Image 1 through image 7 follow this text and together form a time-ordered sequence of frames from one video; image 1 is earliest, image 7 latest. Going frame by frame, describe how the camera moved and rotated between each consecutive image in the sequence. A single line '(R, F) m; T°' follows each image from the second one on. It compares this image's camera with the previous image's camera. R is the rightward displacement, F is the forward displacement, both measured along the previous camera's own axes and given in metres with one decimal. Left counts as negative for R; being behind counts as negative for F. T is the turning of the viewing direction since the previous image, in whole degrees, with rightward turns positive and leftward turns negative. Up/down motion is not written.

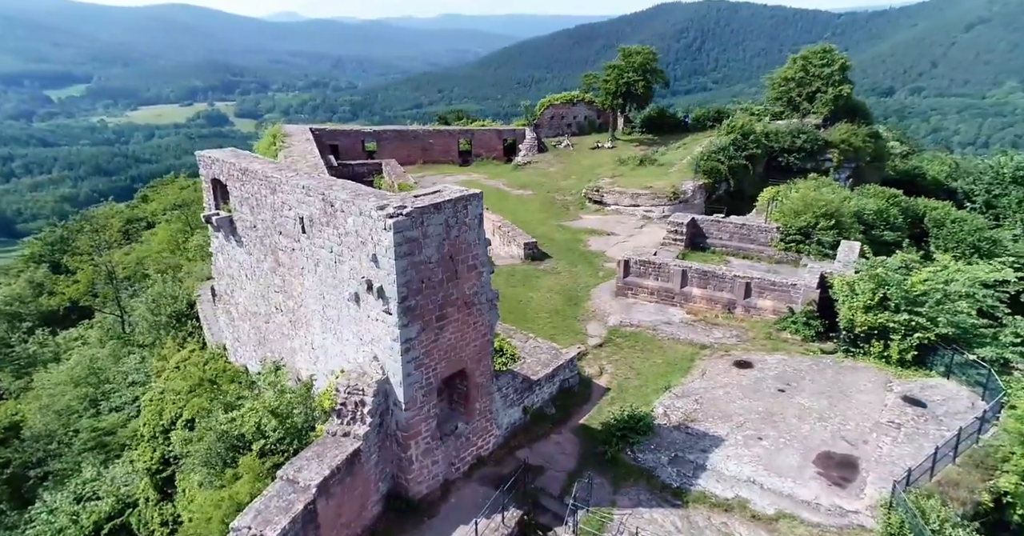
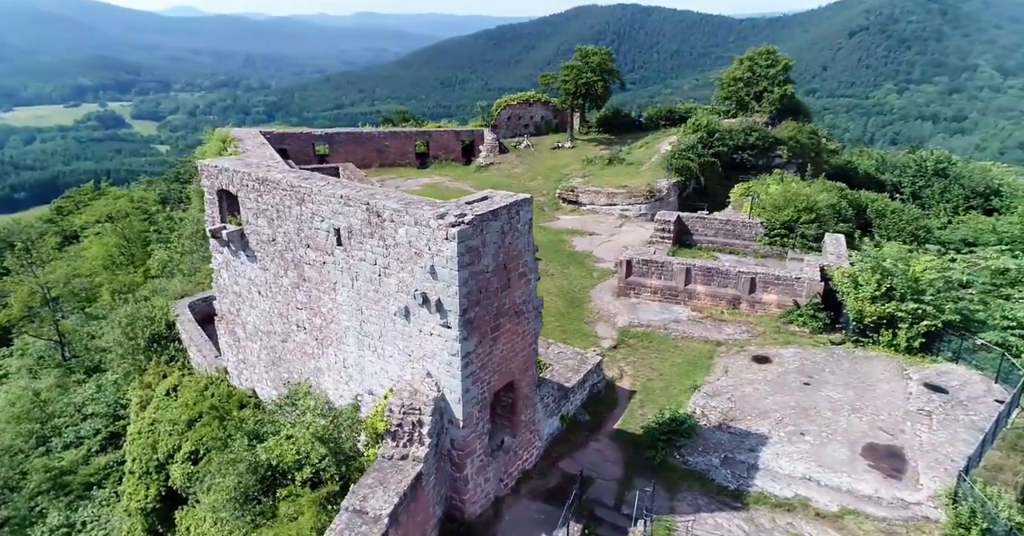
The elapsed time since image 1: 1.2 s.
(-1.1, +0.3) m; +5°
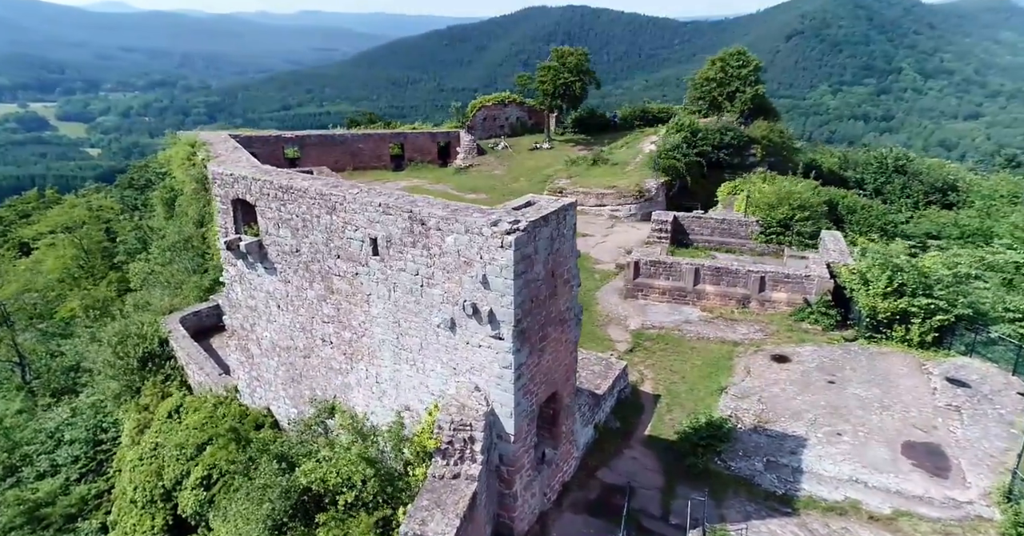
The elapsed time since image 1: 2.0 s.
(-0.8, +0.3) m; +3°
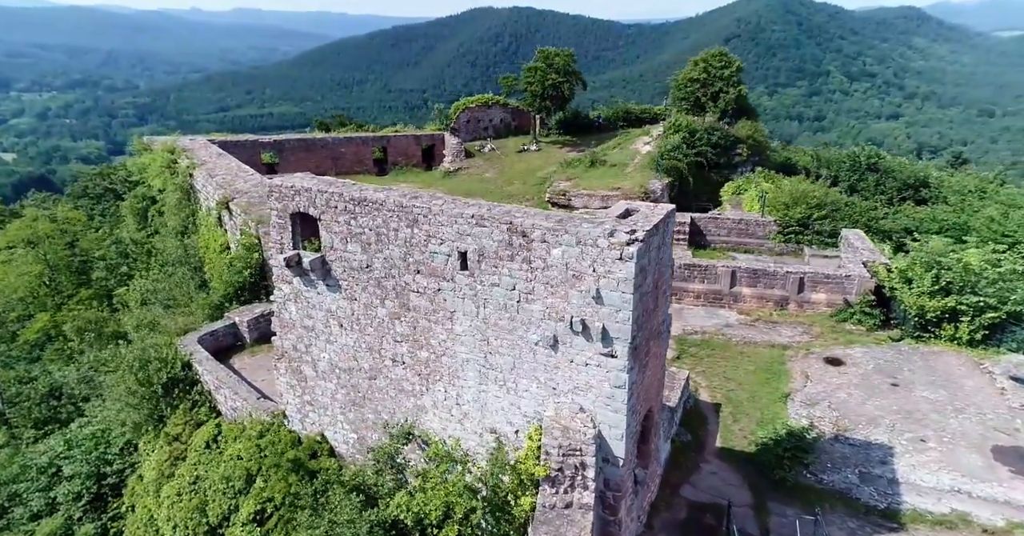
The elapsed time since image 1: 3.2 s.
(-1.2, +0.4) m; +3°
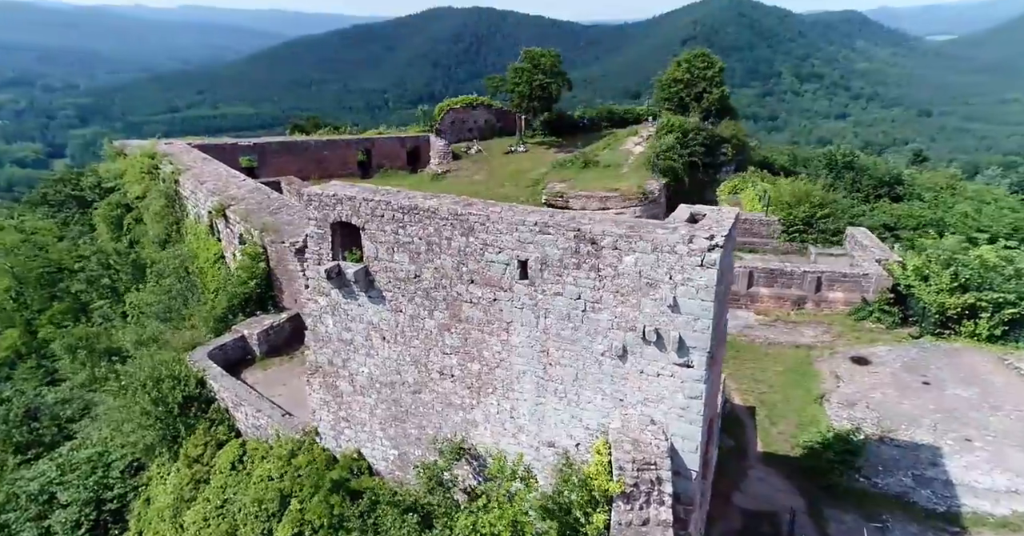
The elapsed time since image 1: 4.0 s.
(-0.8, +0.2) m; +2°
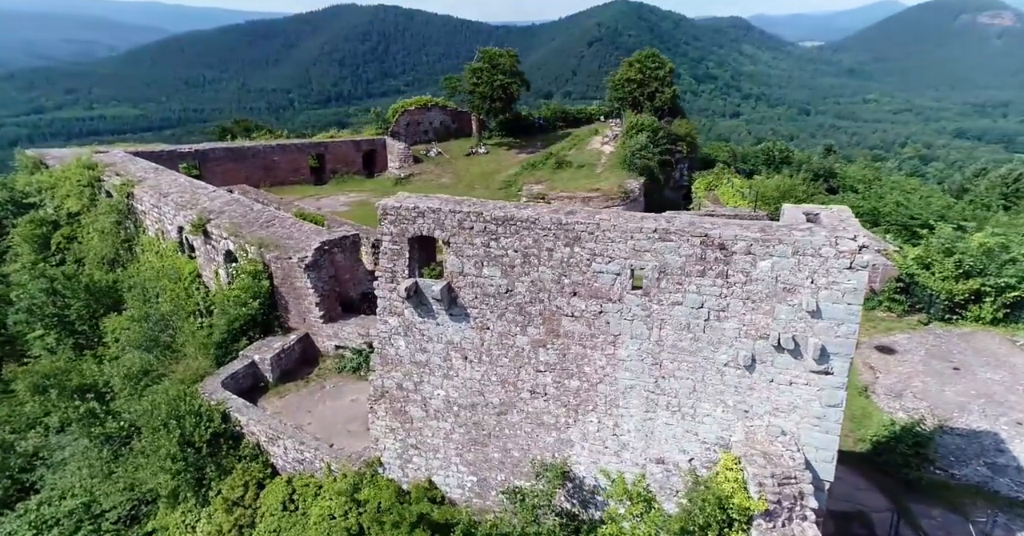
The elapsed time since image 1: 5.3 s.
(-1.5, +0.4) m; +6°
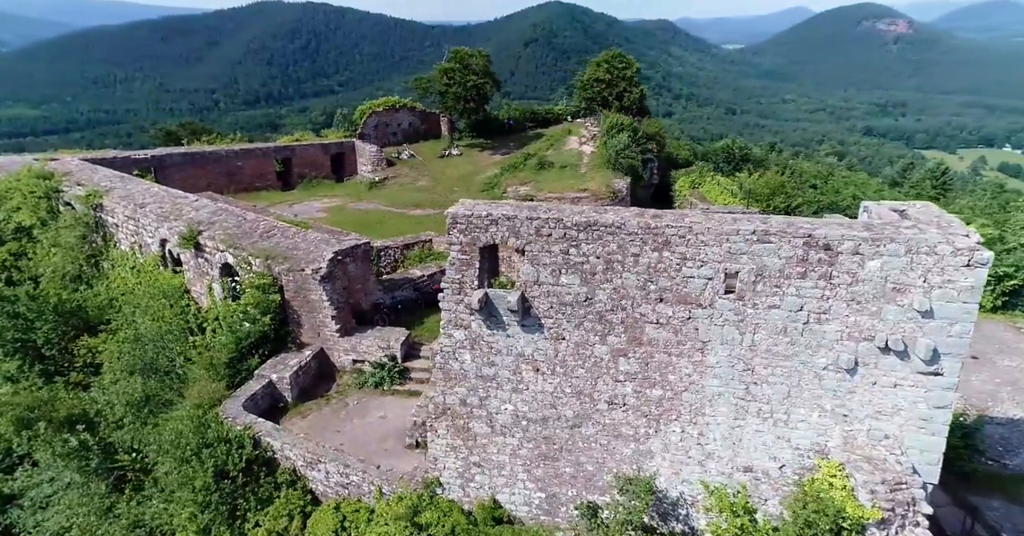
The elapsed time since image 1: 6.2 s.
(-1.1, +0.3) m; +4°
